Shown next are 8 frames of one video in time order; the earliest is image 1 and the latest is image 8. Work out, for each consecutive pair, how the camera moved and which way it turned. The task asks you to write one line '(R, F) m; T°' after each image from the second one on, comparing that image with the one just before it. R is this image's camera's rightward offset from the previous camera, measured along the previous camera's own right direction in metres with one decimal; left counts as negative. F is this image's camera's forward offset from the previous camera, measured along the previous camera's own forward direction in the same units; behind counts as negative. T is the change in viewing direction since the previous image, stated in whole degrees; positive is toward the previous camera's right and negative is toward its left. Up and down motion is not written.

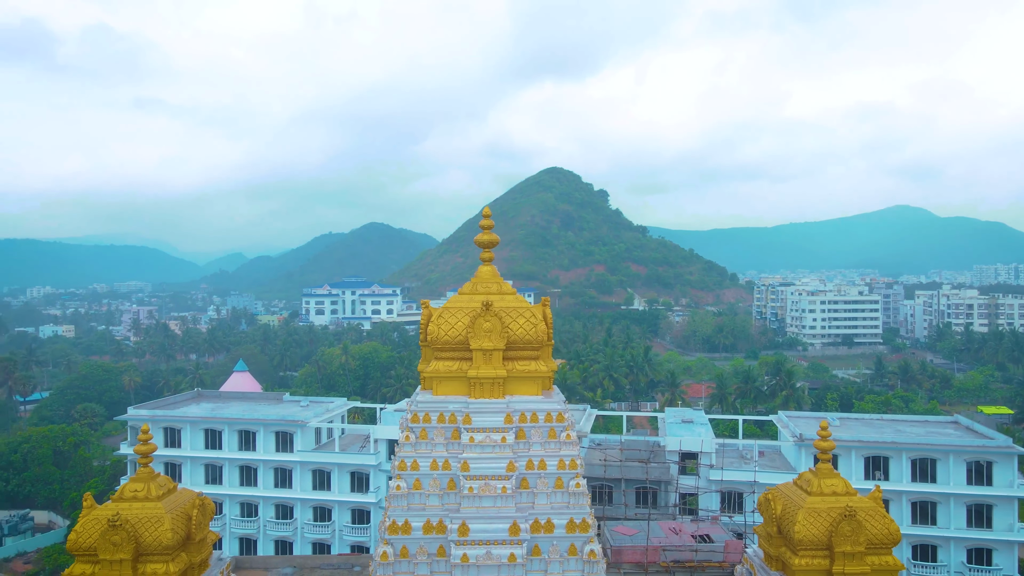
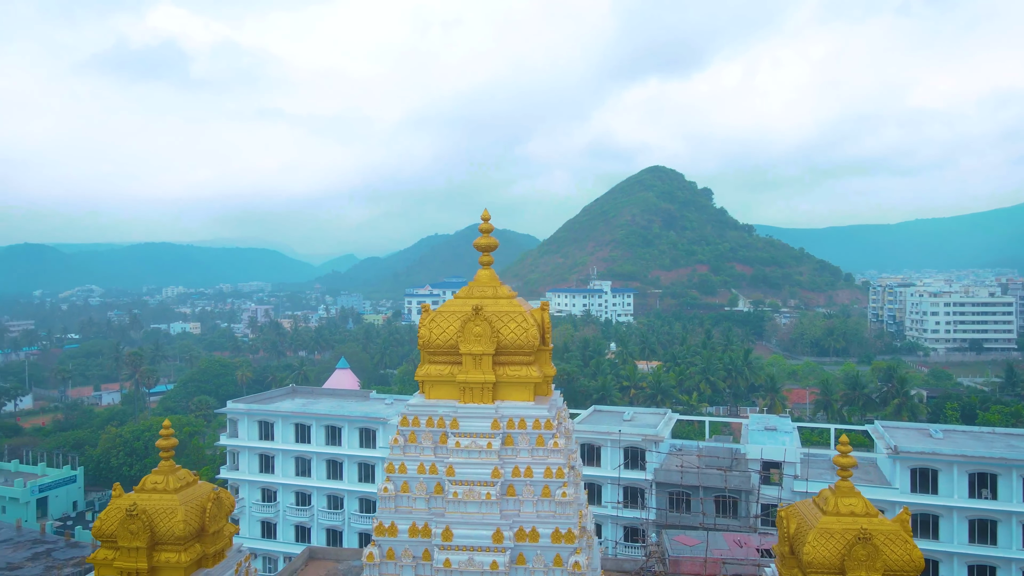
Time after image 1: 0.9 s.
(+1.0, +0.2) m; -8°
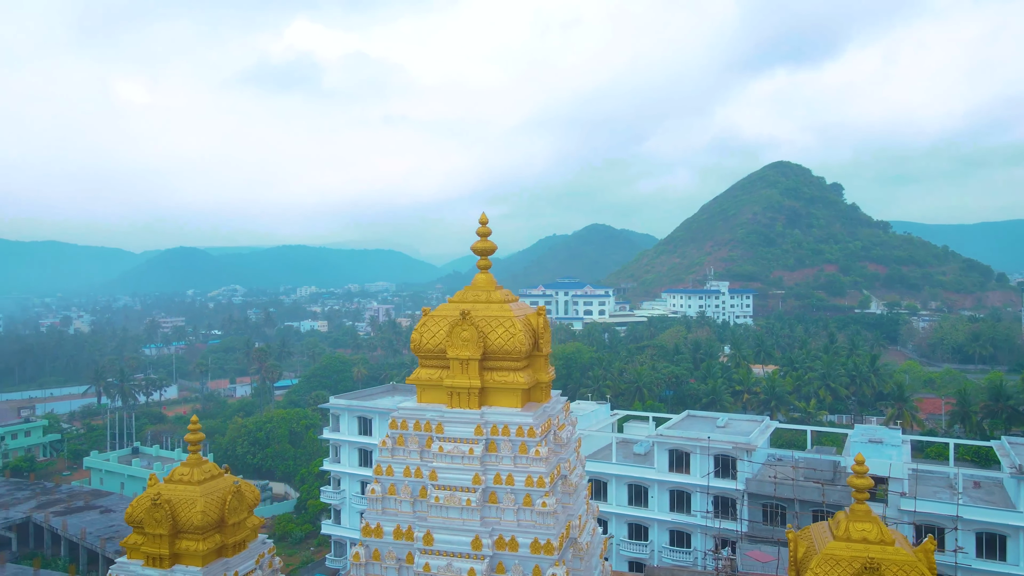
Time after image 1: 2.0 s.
(+1.2, +0.2) m; -9°
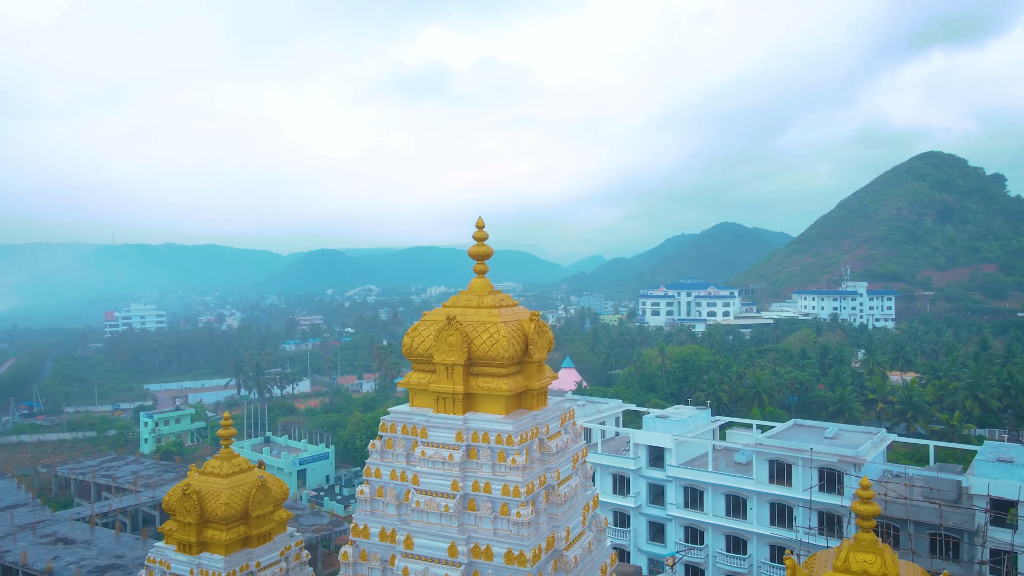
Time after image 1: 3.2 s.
(+1.3, +0.2) m; -10°
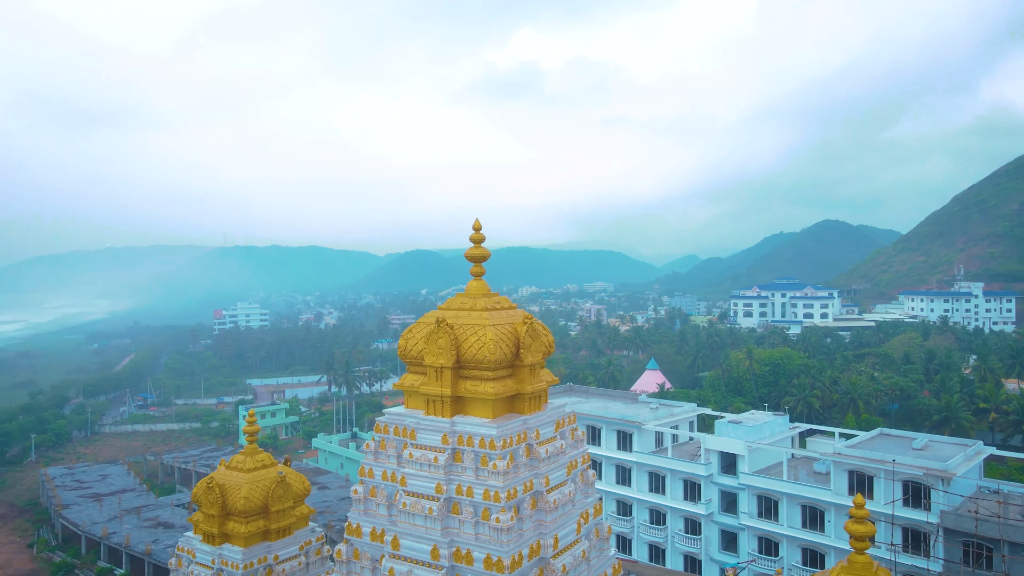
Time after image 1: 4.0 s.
(+0.9, +0.1) m; -7°
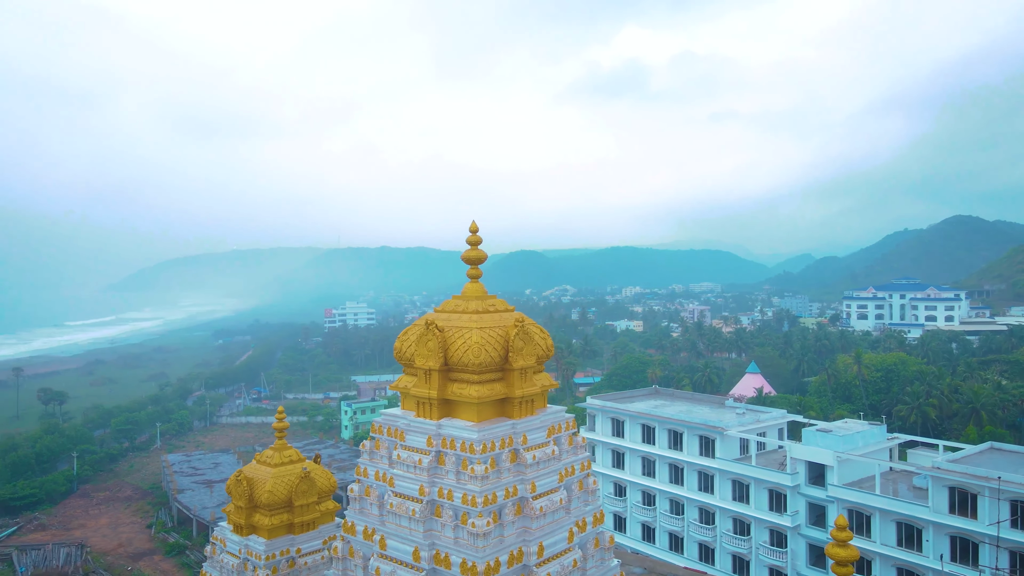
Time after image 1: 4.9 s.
(+1.0, +0.2) m; -8°
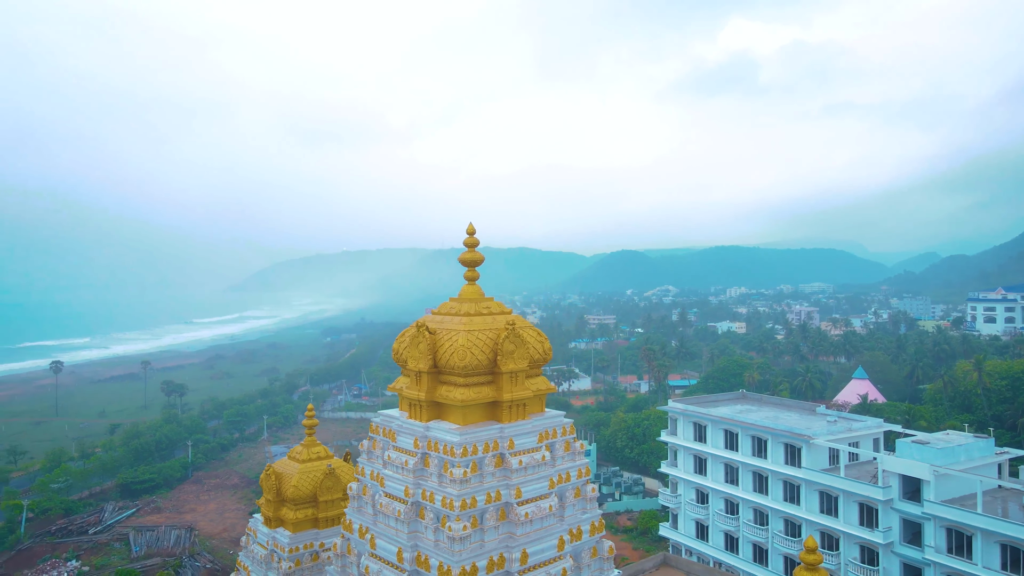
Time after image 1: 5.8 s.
(+1.0, +0.2) m; -8°
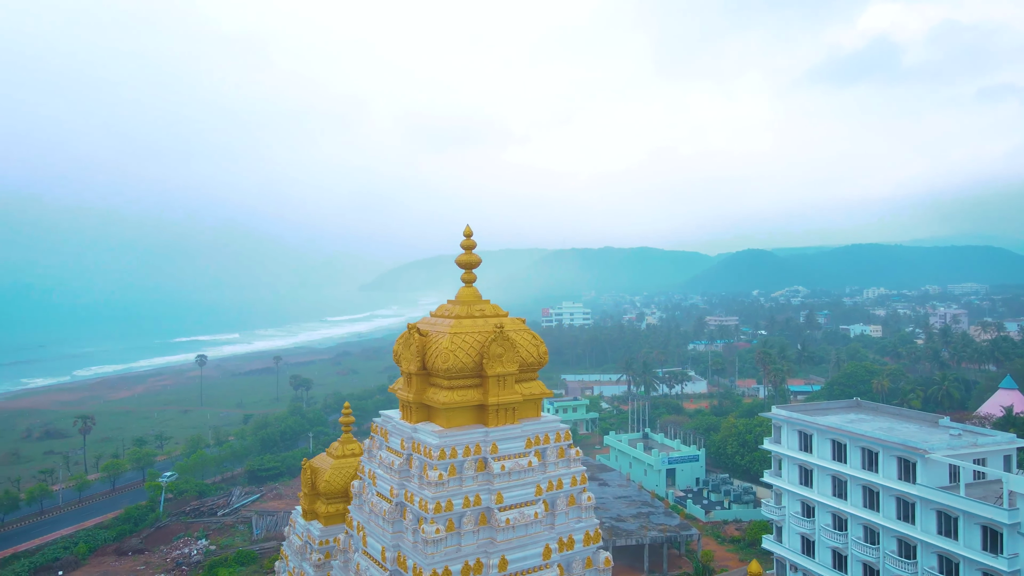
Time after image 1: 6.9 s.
(+1.2, +0.2) m; -9°
